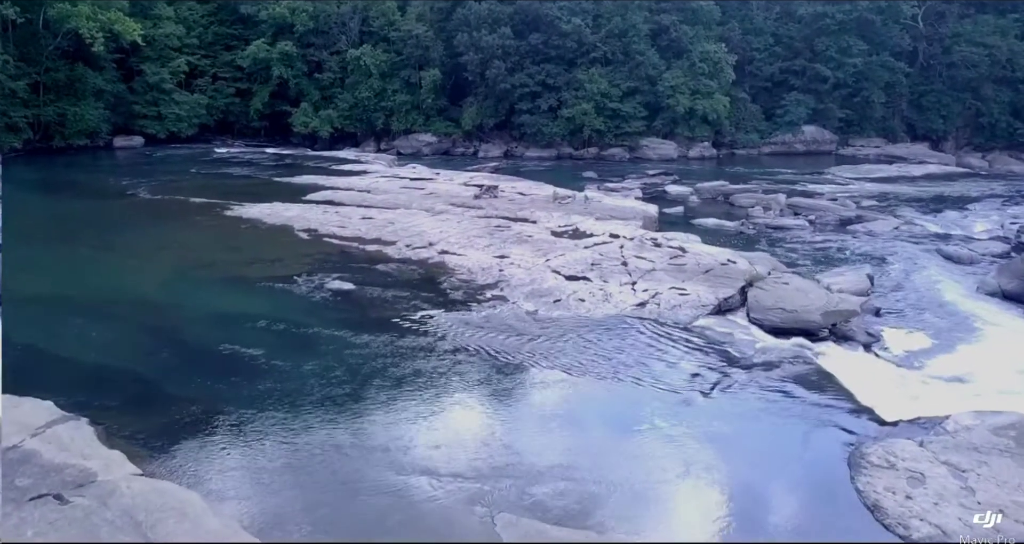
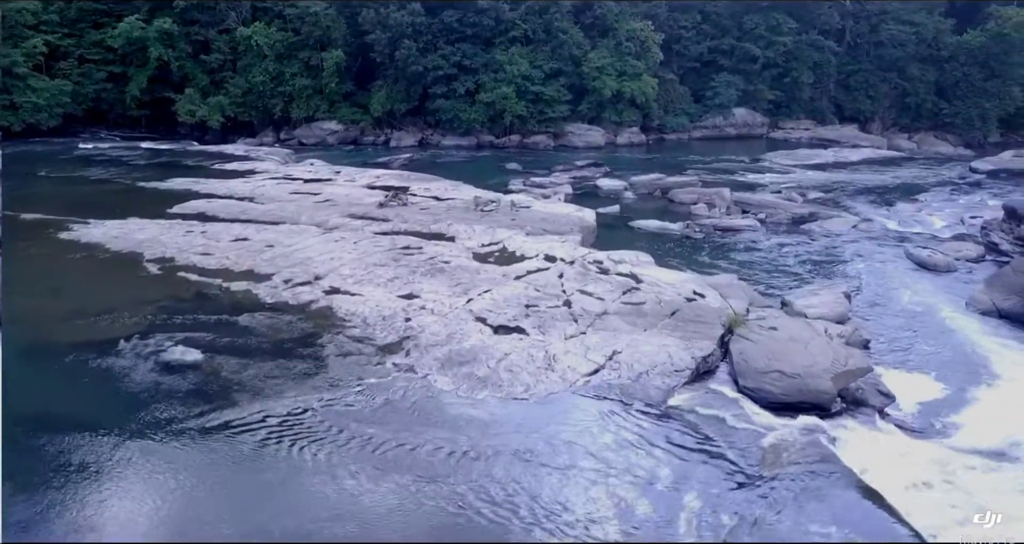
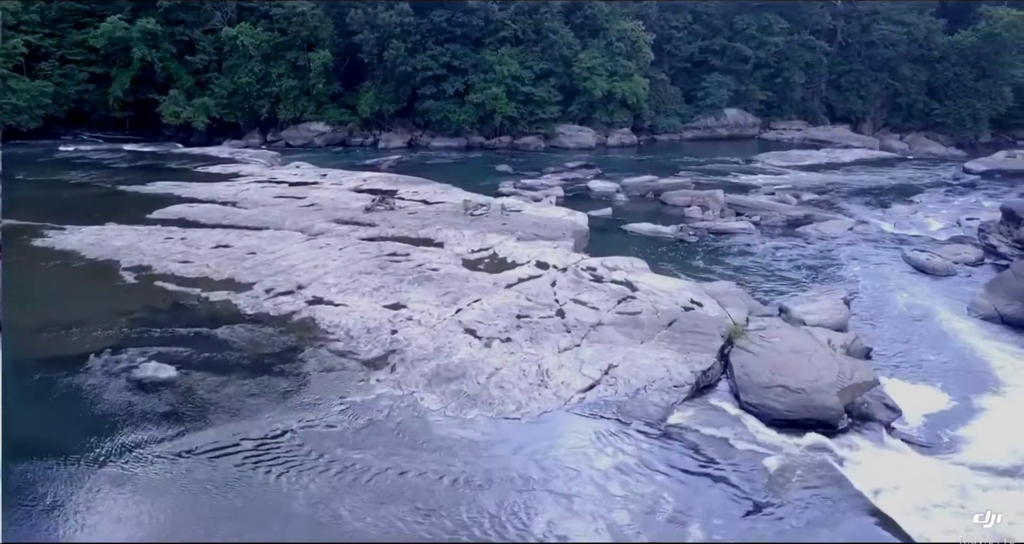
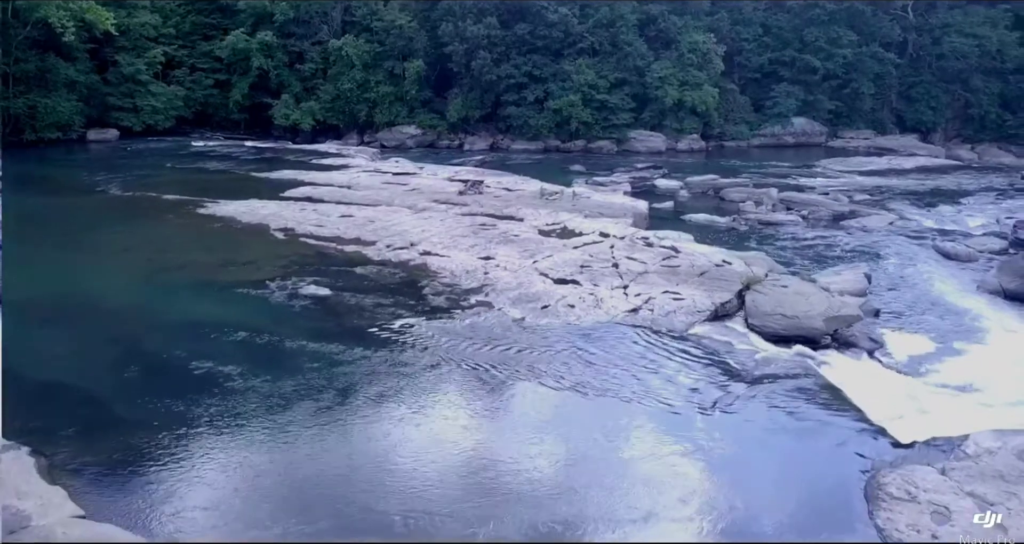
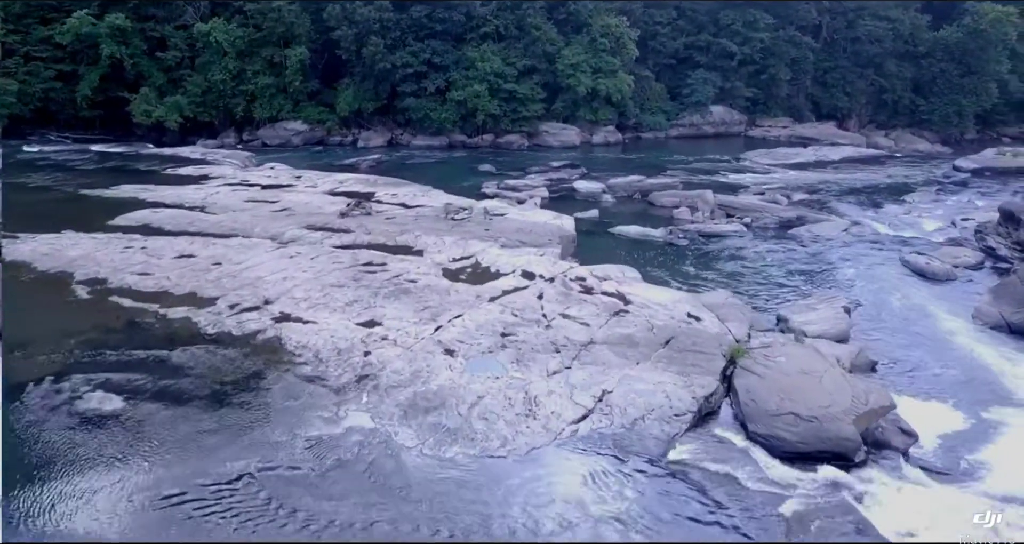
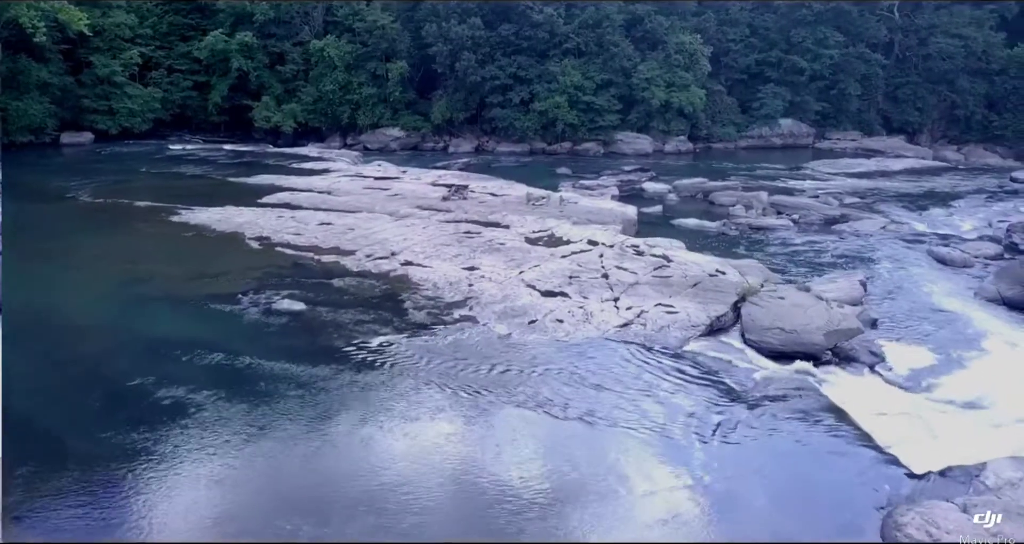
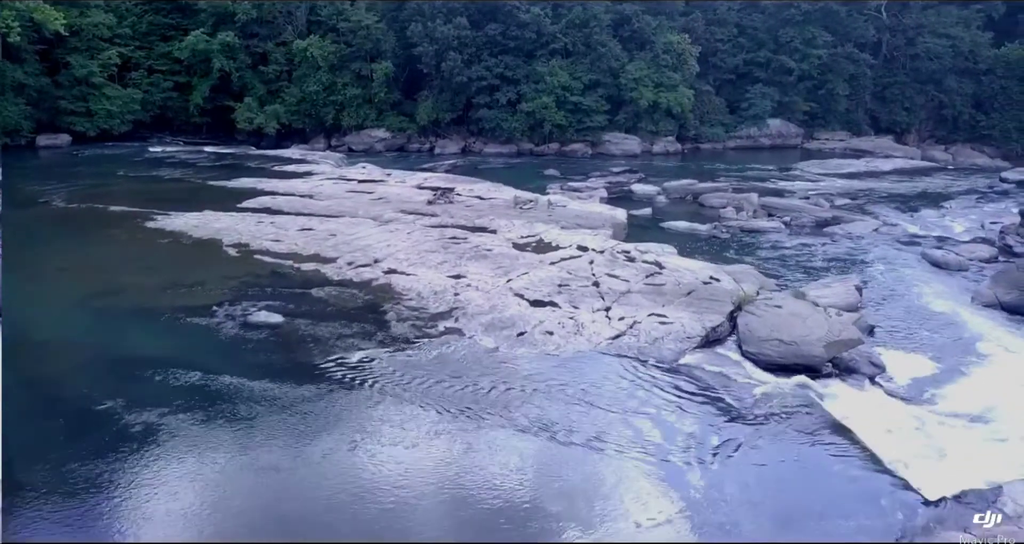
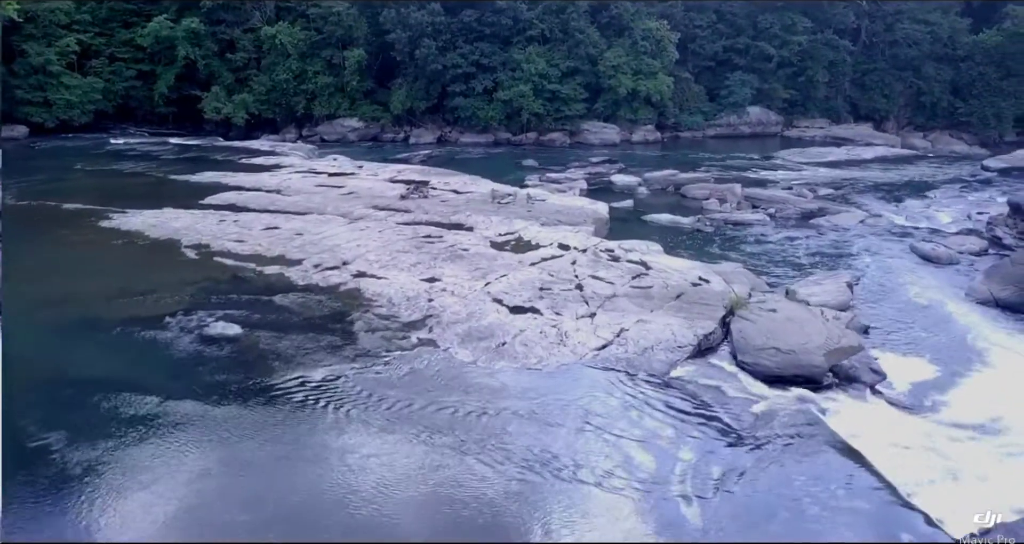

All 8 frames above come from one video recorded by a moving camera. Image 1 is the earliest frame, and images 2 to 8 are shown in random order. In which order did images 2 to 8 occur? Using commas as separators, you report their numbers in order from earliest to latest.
4, 6, 7, 8, 2, 3, 5
